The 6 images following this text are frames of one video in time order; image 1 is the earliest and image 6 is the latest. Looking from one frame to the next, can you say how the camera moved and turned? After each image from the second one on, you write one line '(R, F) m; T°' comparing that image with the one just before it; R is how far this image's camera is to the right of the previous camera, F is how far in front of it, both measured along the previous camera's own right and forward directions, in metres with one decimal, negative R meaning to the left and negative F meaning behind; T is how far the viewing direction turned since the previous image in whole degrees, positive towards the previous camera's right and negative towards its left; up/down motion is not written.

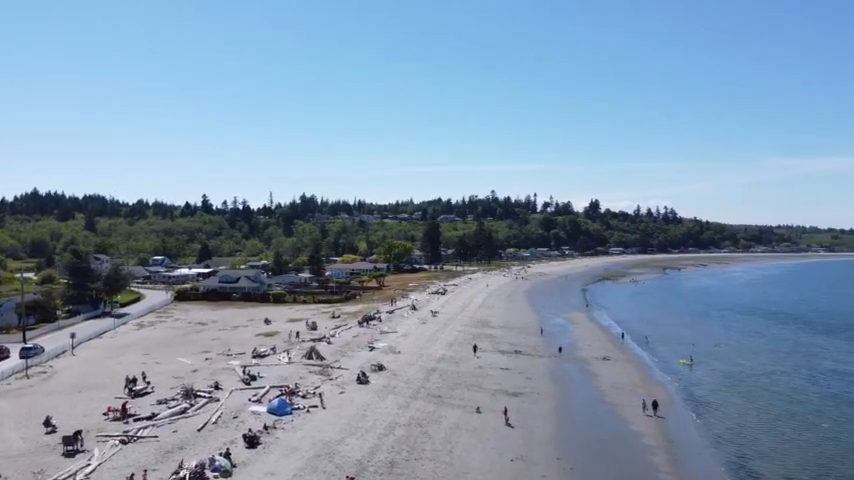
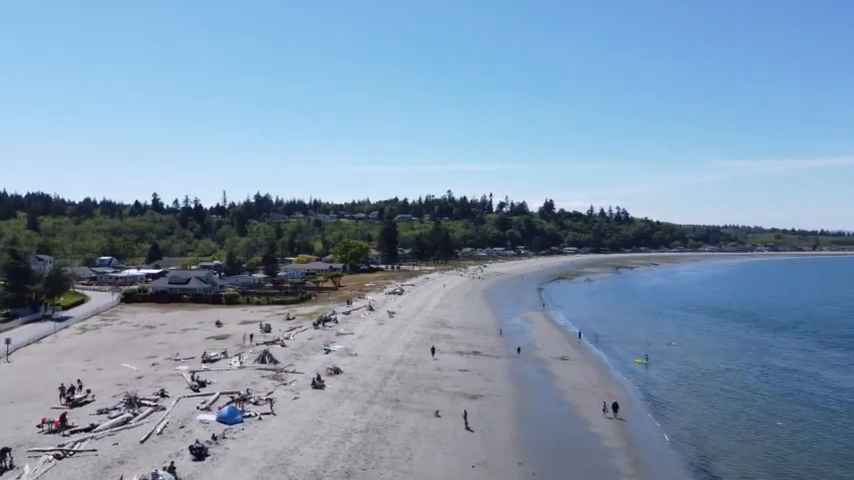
(0.0, +0.7) m; +4°
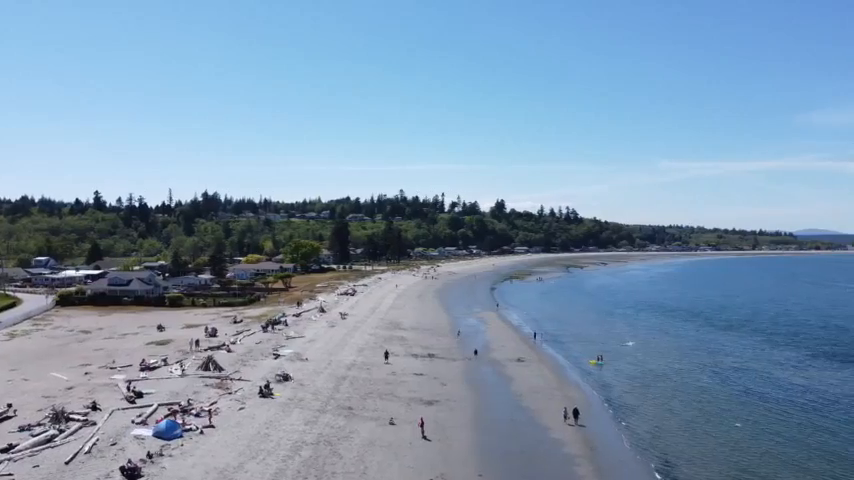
(-0.1, +1.1) m; +4°
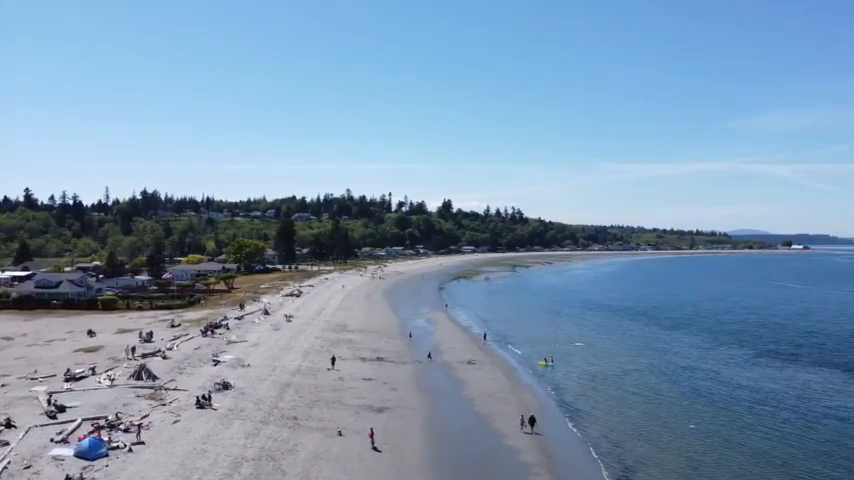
(-0.1, +1.1) m; +4°
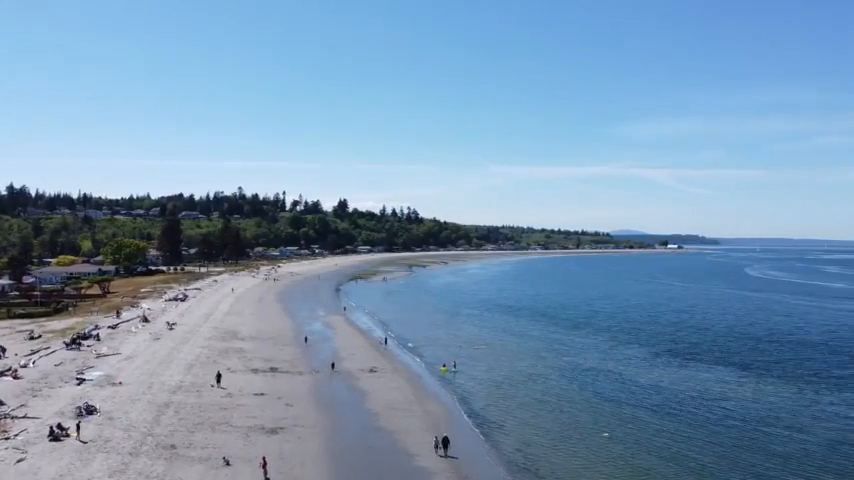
(-0.2, +2.3) m; +9°
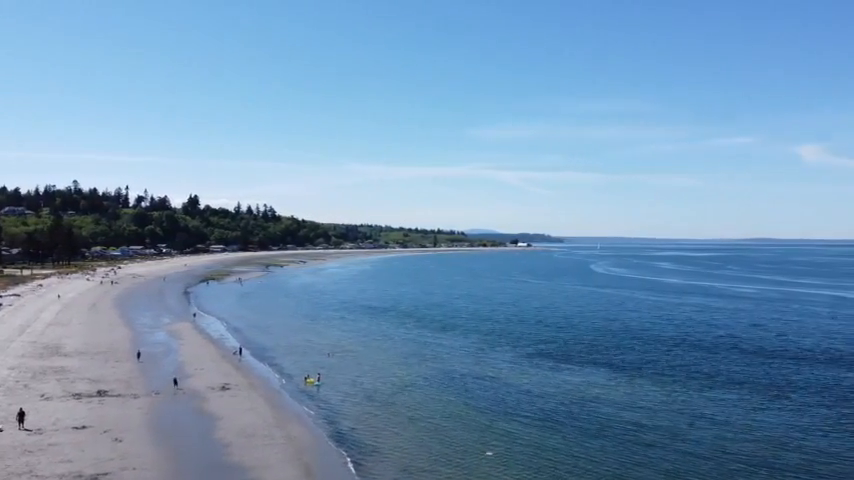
(-0.2, +3.1) m; +12°
